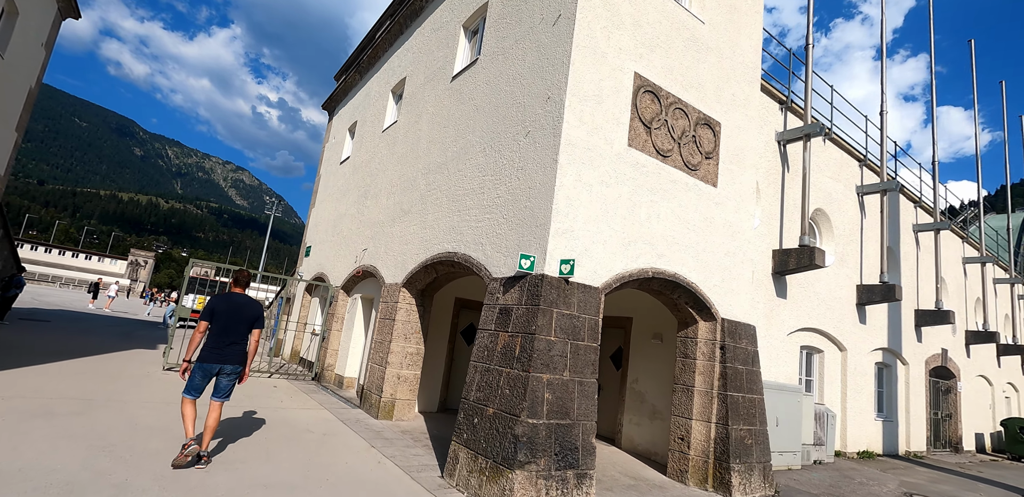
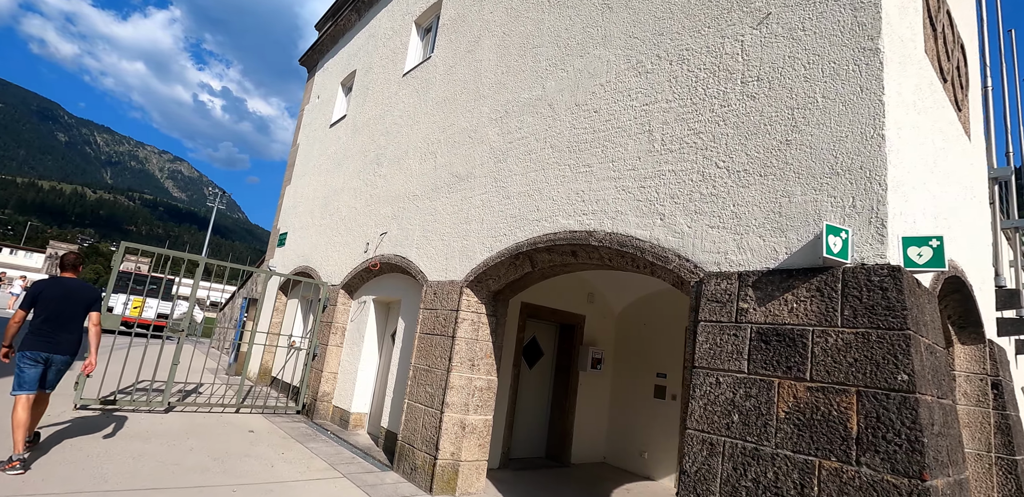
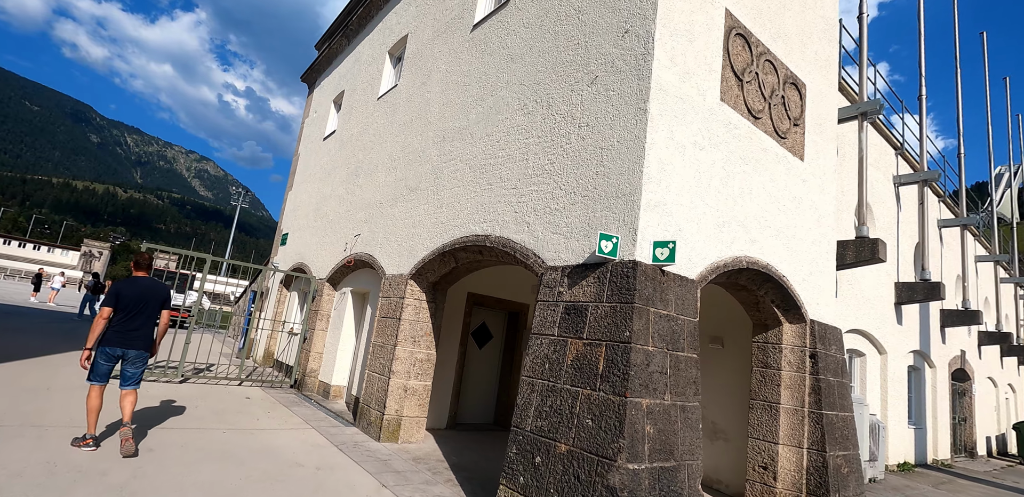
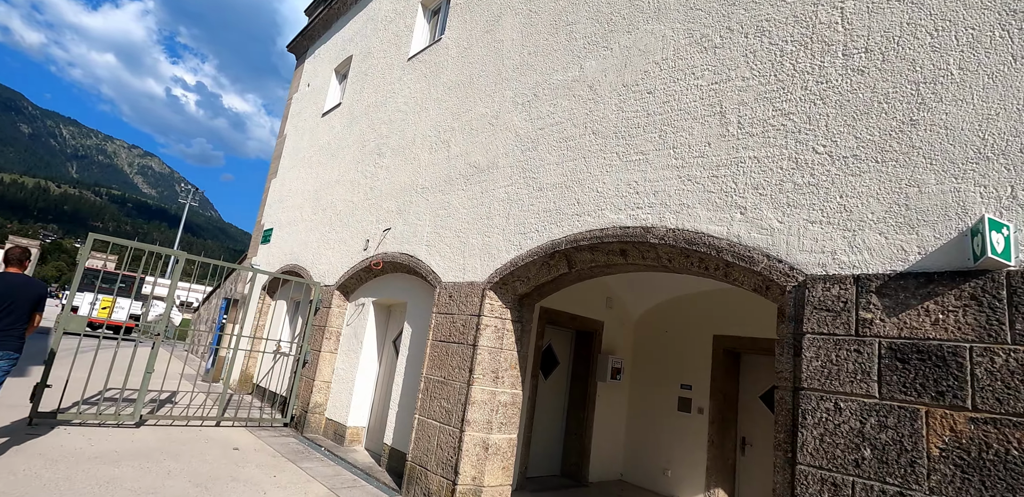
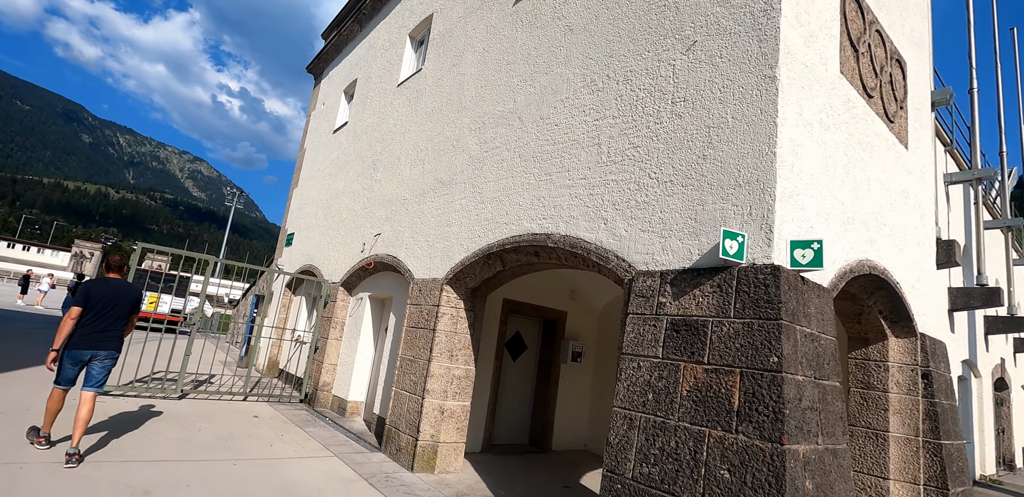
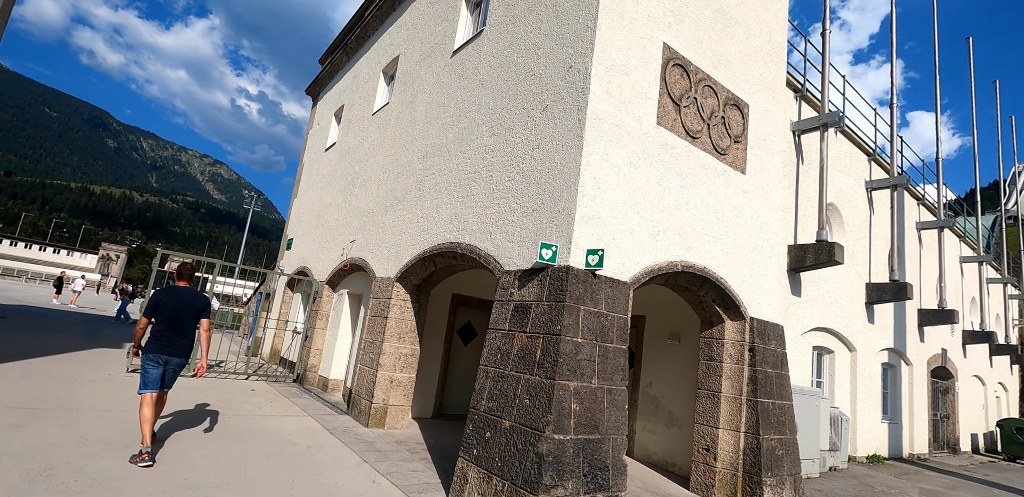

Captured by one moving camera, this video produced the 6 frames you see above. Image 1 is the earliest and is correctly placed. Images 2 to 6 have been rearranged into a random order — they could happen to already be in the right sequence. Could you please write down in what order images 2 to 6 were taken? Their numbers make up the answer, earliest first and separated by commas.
6, 3, 5, 2, 4
